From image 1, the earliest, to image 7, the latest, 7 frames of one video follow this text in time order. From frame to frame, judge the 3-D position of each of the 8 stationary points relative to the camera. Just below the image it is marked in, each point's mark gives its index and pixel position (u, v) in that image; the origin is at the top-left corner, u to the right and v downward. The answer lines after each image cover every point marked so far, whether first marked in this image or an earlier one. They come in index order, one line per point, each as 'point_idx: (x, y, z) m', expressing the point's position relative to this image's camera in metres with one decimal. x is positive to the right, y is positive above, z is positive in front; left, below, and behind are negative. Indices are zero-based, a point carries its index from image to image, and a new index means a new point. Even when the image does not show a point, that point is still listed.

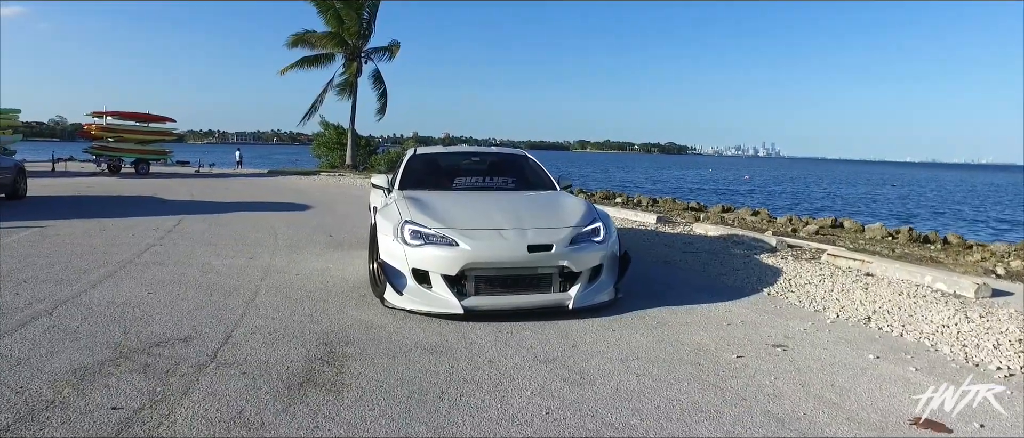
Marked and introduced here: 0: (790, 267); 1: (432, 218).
0: (+3.2, -0.6, +7.3) m
1: (-0.6, 0.0, +5.1) m
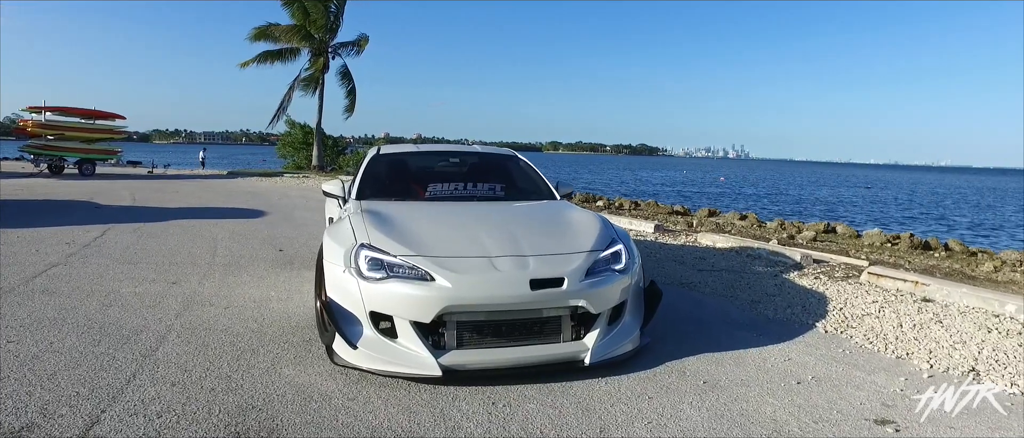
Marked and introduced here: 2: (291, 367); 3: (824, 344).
0: (+3.1, -0.7, +6.1) m
1: (-0.7, -0.1, +3.8) m
2: (-1.3, -0.9, +3.7) m
3: (+2.2, -0.9, +4.6) m
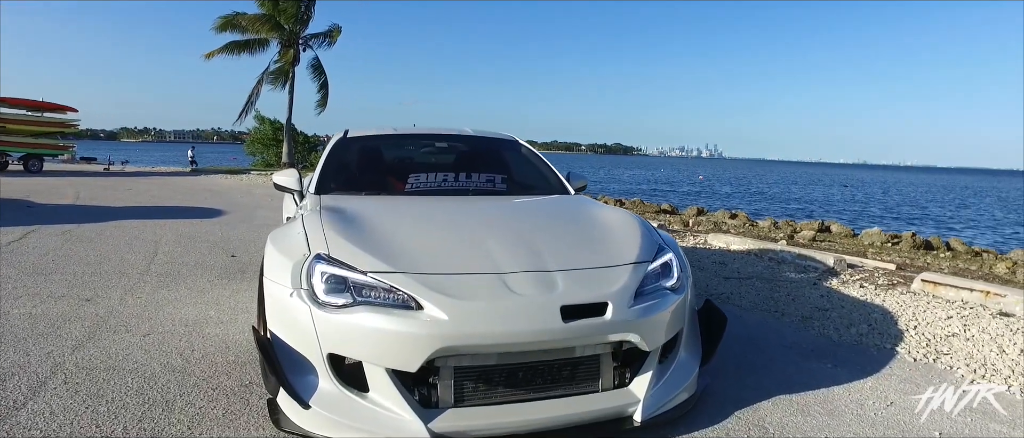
0: (+3.0, -0.7, +5.2) m
1: (-0.6, -0.1, +2.7) m
2: (-1.2, -0.9, +2.6) m
3: (+2.3, -0.9, +3.6) m
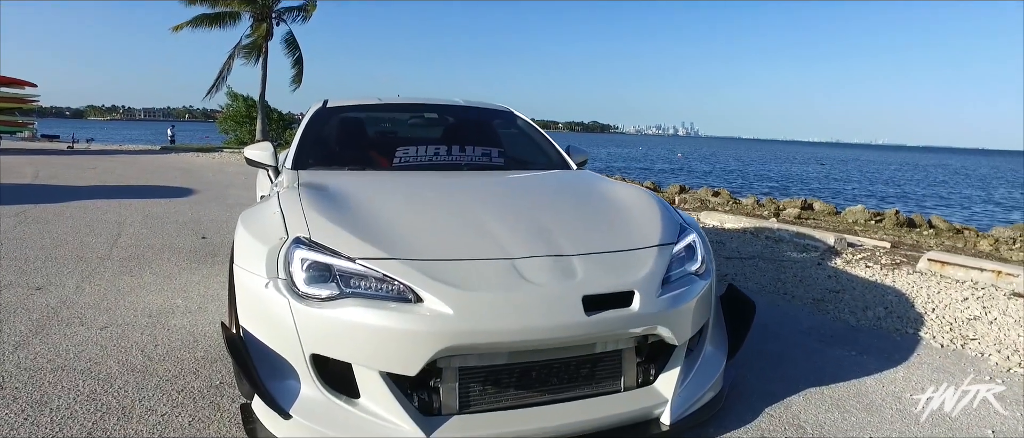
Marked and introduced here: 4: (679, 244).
0: (+3.0, -0.5, +4.9) m
1: (-0.6, 0.0, +2.3) m
2: (-1.2, -0.8, +2.3) m
3: (+2.3, -0.7, +3.3) m
4: (+0.7, -0.1, +2.6) m
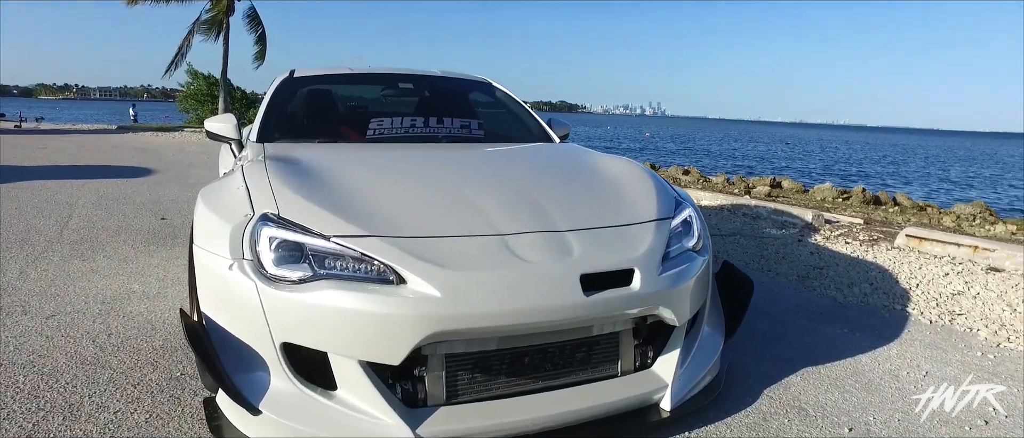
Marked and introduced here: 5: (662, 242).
0: (+2.8, -0.3, +4.9) m
1: (-0.6, +0.1, +2.1) m
2: (-1.2, -0.7, +2.0) m
3: (+2.2, -0.6, +3.3) m
4: (+0.6, 0.0, +2.5) m
5: (+0.5, -0.1, +2.3) m
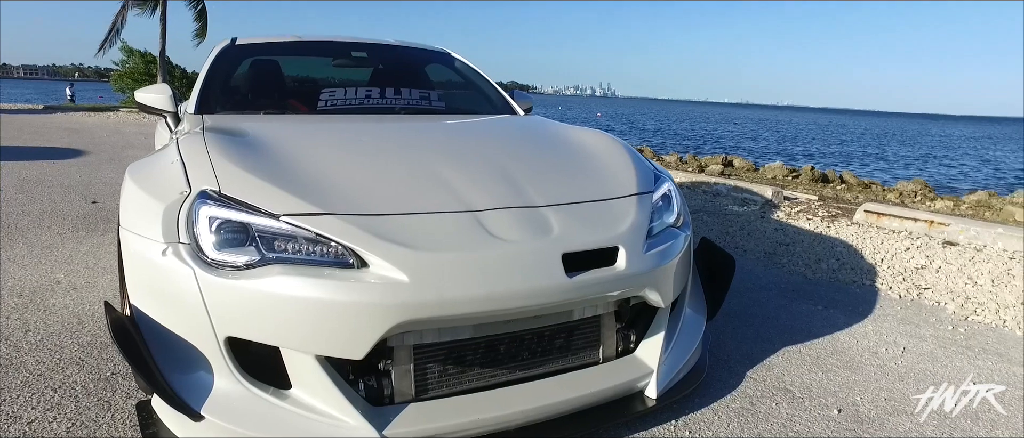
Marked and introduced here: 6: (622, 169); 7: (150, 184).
0: (+2.6, -0.1, +4.9) m
1: (-0.7, +0.1, +1.9) m
2: (-1.3, -0.6, +1.8) m
3: (+2.0, -0.5, +3.2) m
4: (+0.5, +0.1, +2.3) m
5: (+0.4, 0.0, +2.1) m
6: (+0.4, +0.2, +2.4) m
7: (-1.1, +0.1, +2.0) m
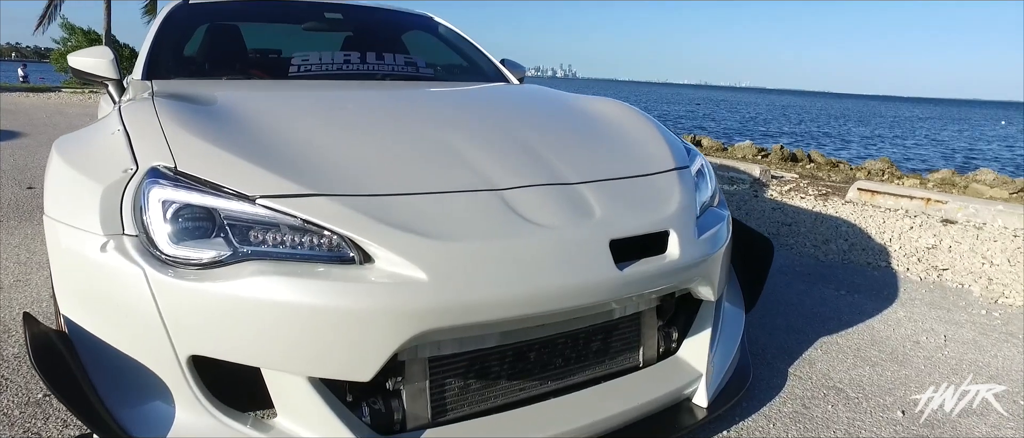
0: (+2.4, 0.0, +4.7) m
1: (-0.6, +0.2, +1.5) m
2: (-1.2, -0.6, +1.4) m
3: (+2.0, -0.4, +3.0) m
4: (+0.6, +0.2, +2.0) m
5: (+0.5, +0.1, +1.8) m
6: (+0.4, +0.3, +2.1) m
7: (-1.0, +0.1, +1.6) m
